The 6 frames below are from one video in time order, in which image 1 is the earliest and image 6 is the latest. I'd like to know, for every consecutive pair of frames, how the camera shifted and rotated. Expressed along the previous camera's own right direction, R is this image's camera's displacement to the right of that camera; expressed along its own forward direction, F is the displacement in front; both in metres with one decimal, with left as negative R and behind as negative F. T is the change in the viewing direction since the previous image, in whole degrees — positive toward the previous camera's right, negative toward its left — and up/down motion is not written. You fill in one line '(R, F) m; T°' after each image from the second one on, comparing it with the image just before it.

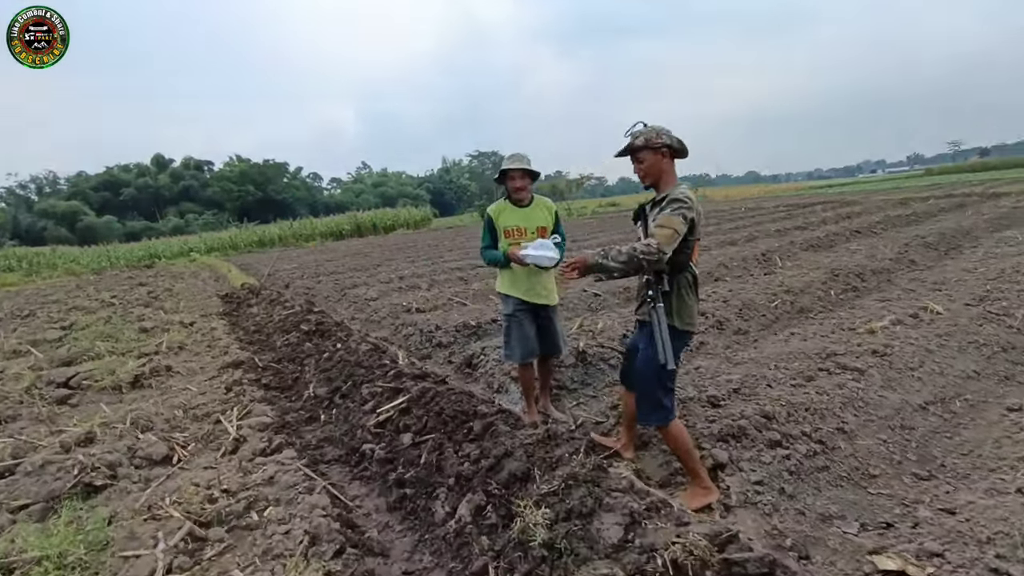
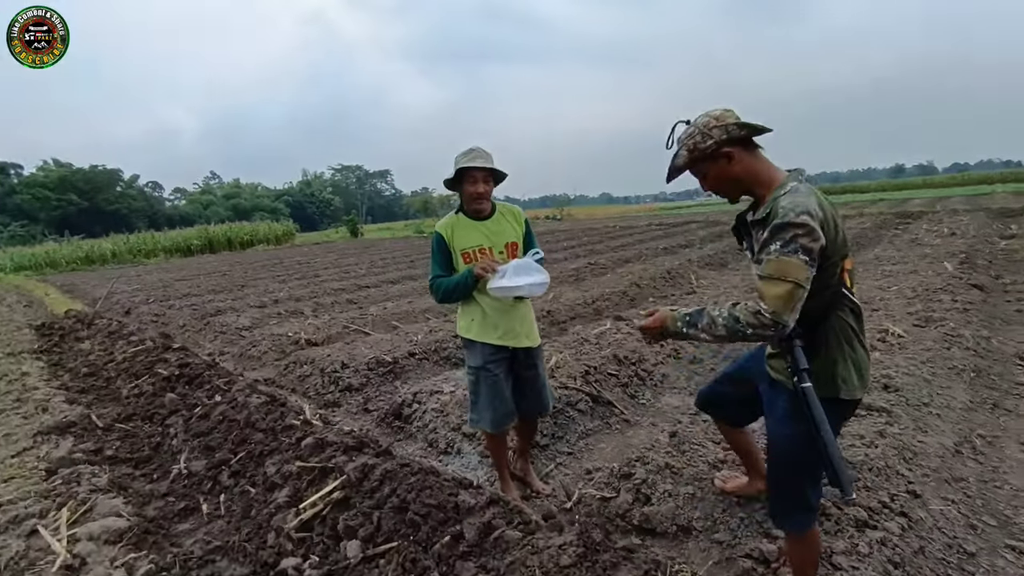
(-0.6, +1.2) m; +13°
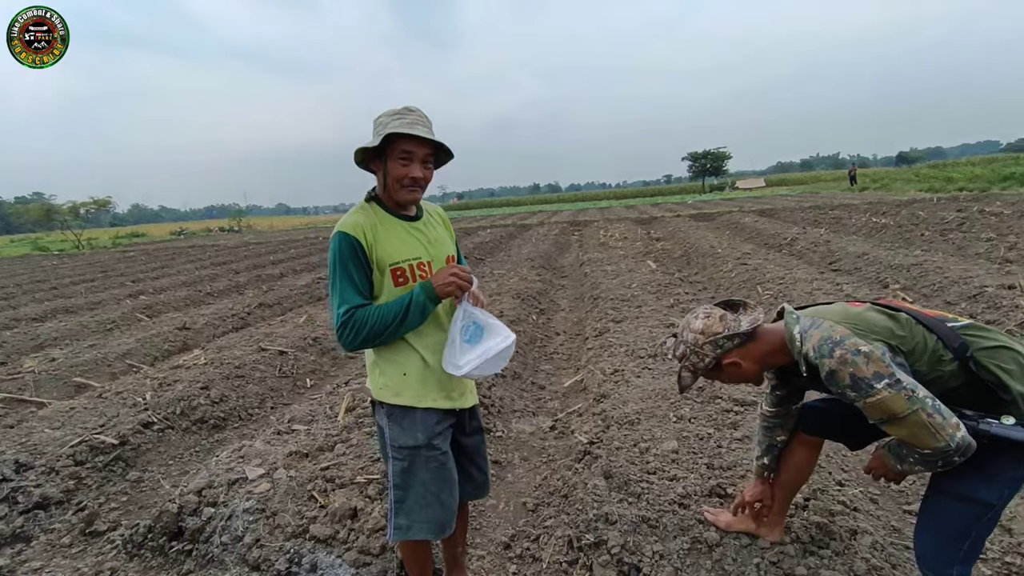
(-1.0, +1.4) m; +31°
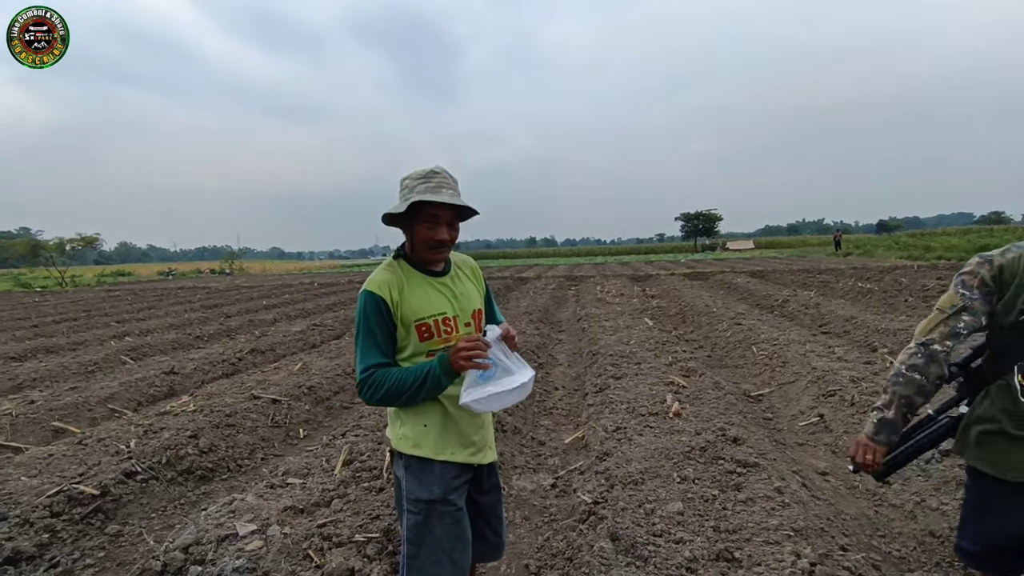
(-0.1, 0.0) m; +1°
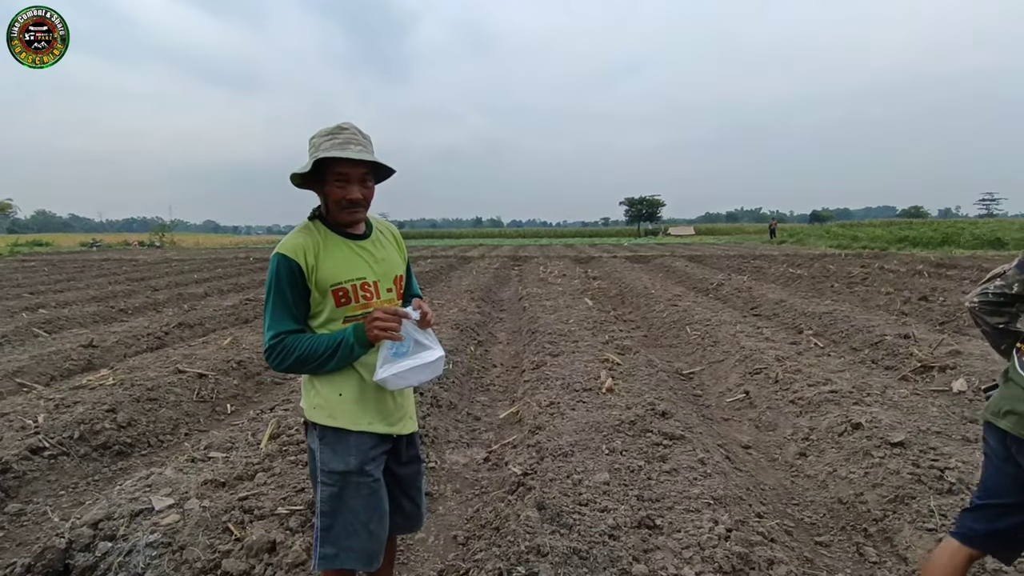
(+0.1, 0.0) m; +5°
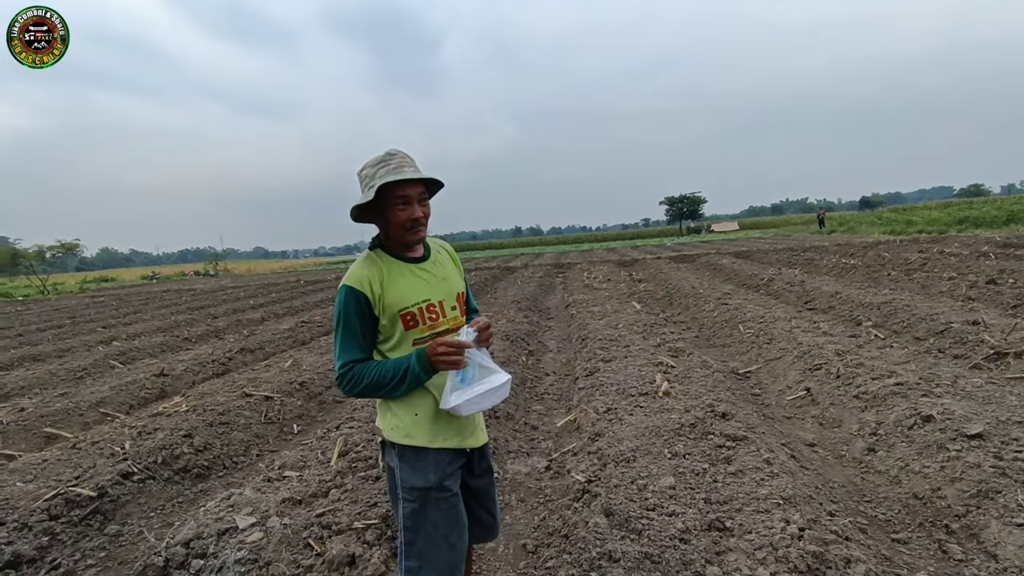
(-0.1, -0.1) m; -4°
